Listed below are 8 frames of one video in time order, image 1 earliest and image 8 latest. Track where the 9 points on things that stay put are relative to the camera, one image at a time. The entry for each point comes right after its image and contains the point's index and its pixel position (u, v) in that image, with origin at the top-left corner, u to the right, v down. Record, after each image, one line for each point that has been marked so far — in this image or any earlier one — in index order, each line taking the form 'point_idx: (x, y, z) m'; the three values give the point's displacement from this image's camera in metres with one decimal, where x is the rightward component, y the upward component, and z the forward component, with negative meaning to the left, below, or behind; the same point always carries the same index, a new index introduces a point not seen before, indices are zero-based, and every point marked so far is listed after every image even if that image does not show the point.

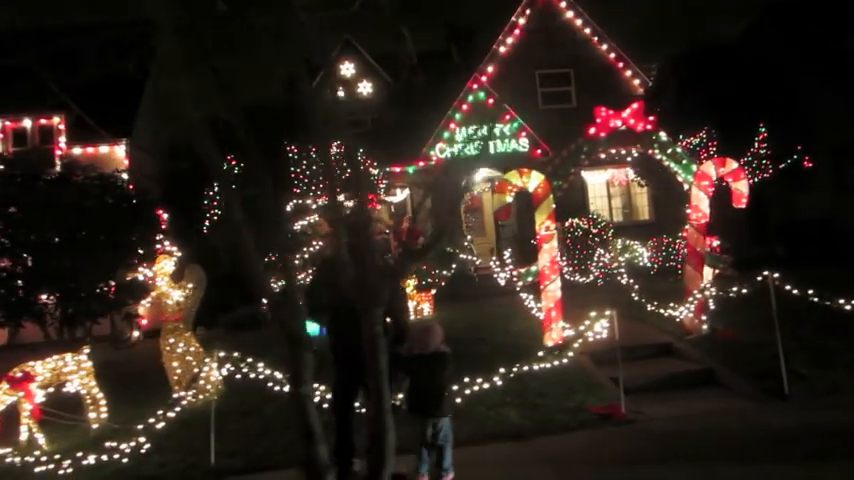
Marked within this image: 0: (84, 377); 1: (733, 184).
0: (-4.0, -1.6, +7.3) m
1: (+4.4, +0.8, +9.1) m
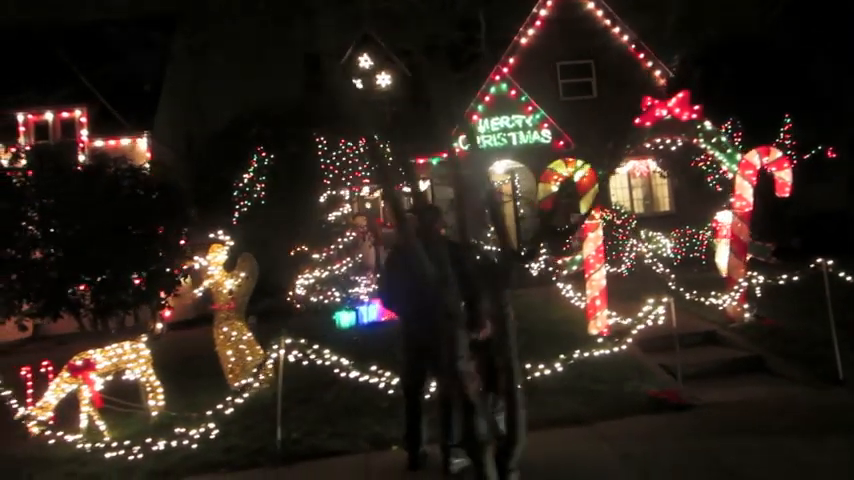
0: (-3.3, -1.5, +7.3) m
1: (+5.1, +1.0, +9.2) m
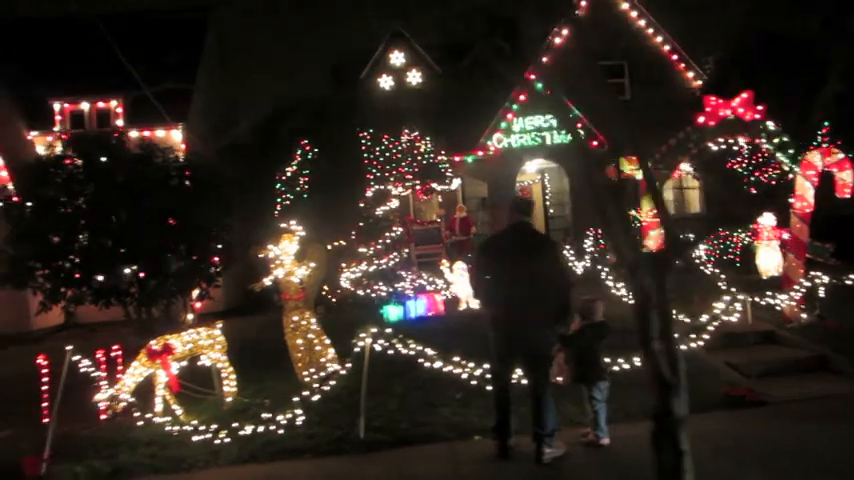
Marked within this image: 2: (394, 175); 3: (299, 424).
0: (-2.5, -1.3, +7.4) m
1: (+6.0, +0.9, +9.2) m
2: (-0.7, +1.3, +12.8) m
3: (-1.3, -2.0, +6.8) m
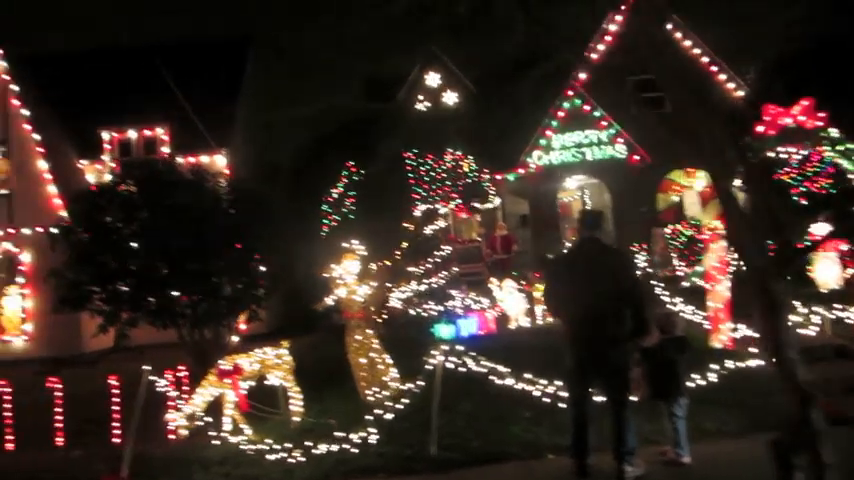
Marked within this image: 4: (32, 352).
0: (-1.7, -1.5, +7.5) m
1: (+6.7, +0.8, +9.0) m
2: (+0.2, +0.9, +12.9) m
3: (-0.6, -2.2, +6.8) m
4: (-10.4, -2.9, +16.6) m
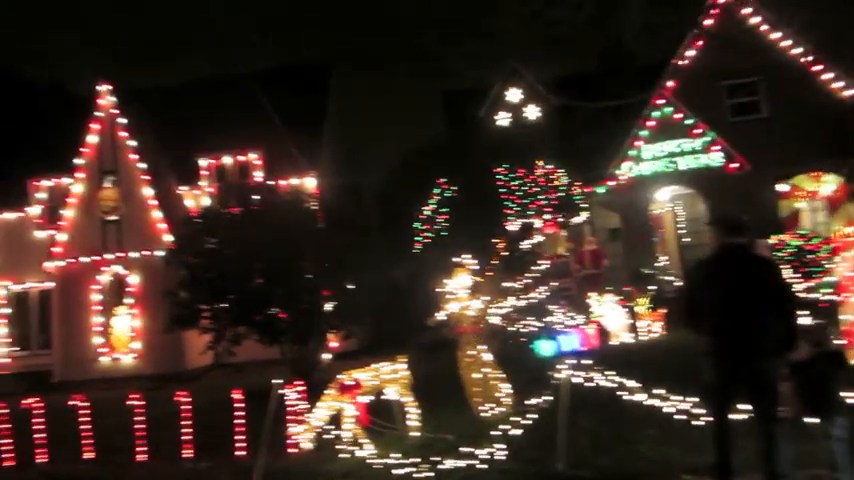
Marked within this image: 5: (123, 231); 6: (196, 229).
0: (-0.3, -1.7, +7.5) m
1: (+8.2, +0.8, +8.2) m
2: (+2.1, +0.6, +12.8) m
3: (+0.7, -2.3, +6.7) m
4: (-7.9, -3.6, +17.5) m
5: (-8.4, +0.3, +17.6) m
6: (-5.1, +0.2, +13.9) m
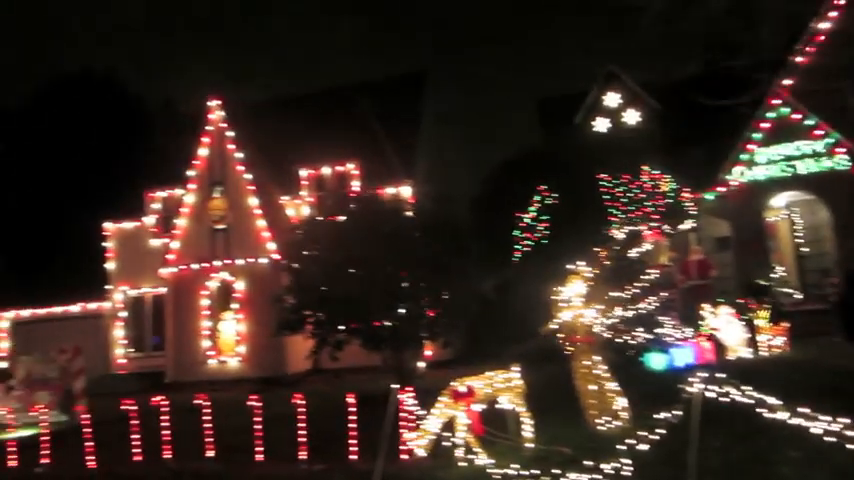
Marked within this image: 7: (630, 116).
0: (+1.0, -1.8, +7.4) m
1: (+9.5, +0.7, +7.0) m
2: (+4.1, +0.5, +12.3) m
3: (+1.9, -2.4, +6.4) m
4: (-5.3, -3.8, +18.2) m
5: (-5.7, 0.0, +18.5) m
6: (-2.9, 0.0, +14.3) m
7: (+6.2, +3.7, +19.5) m
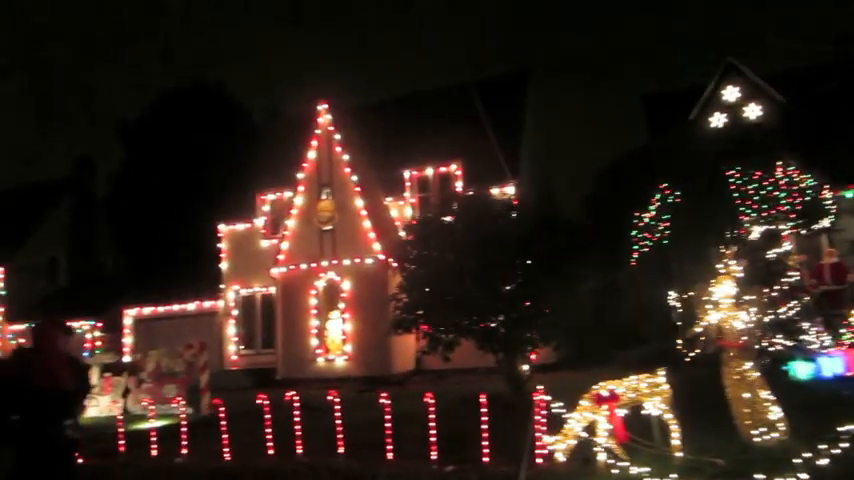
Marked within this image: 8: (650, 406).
0: (+2.6, -1.8, +6.9) m
1: (+11.0, +0.7, +5.5) m
2: (+6.3, +0.5, +11.4) m
3: (+3.3, -2.3, +5.9) m
4: (-2.2, -3.8, +18.5) m
5: (-2.6, 0.0, +18.9) m
6: (-0.3, 0.0, +14.4) m
7: (+9.3, +3.7, +18.3) m
8: (+2.4, -1.8, +6.9) m
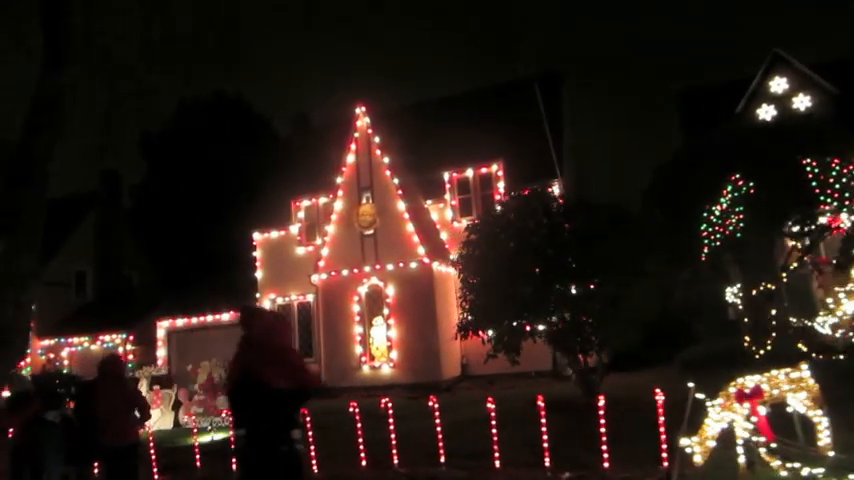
0: (+3.9, -1.6, +6.5) m
1: (+12.2, +1.1, +5.0) m
2: (+7.5, +0.7, +11.0) m
3: (+4.7, -2.1, +5.4) m
4: (-0.8, -3.9, +18.0) m
5: (-1.4, -0.1, +18.4) m
6: (+0.9, 0.0, +13.9) m
7: (+10.5, +3.9, +17.9) m
8: (+3.8, -1.7, +6.5) m
